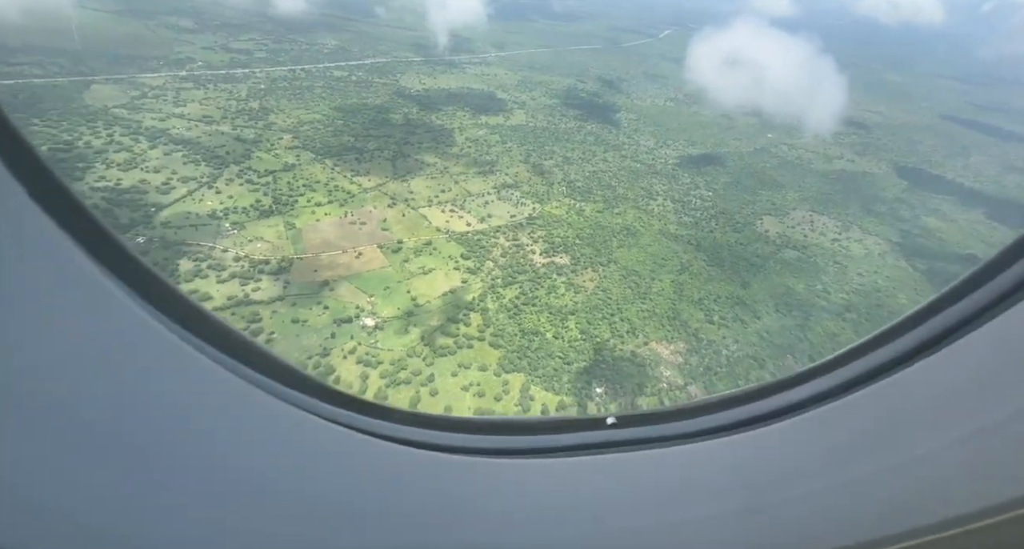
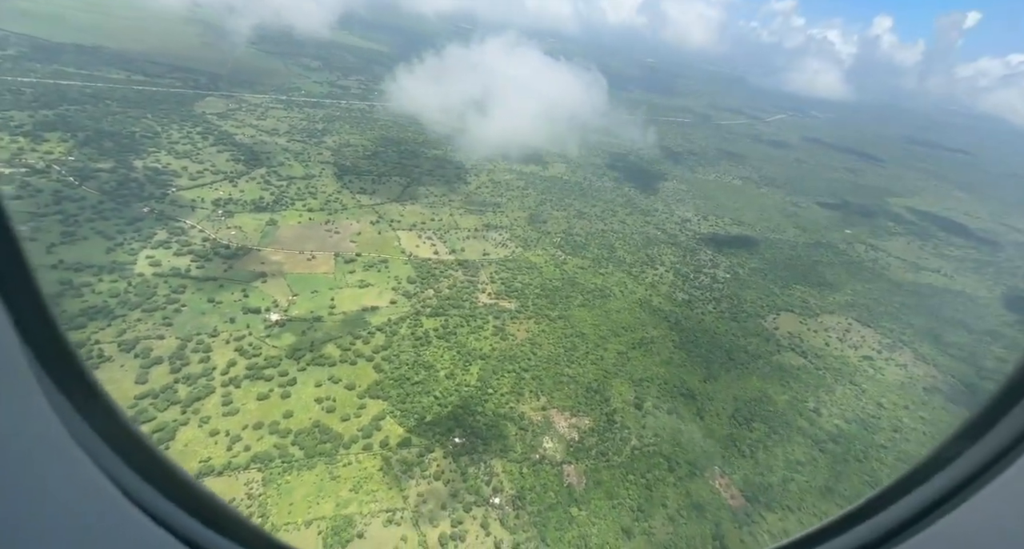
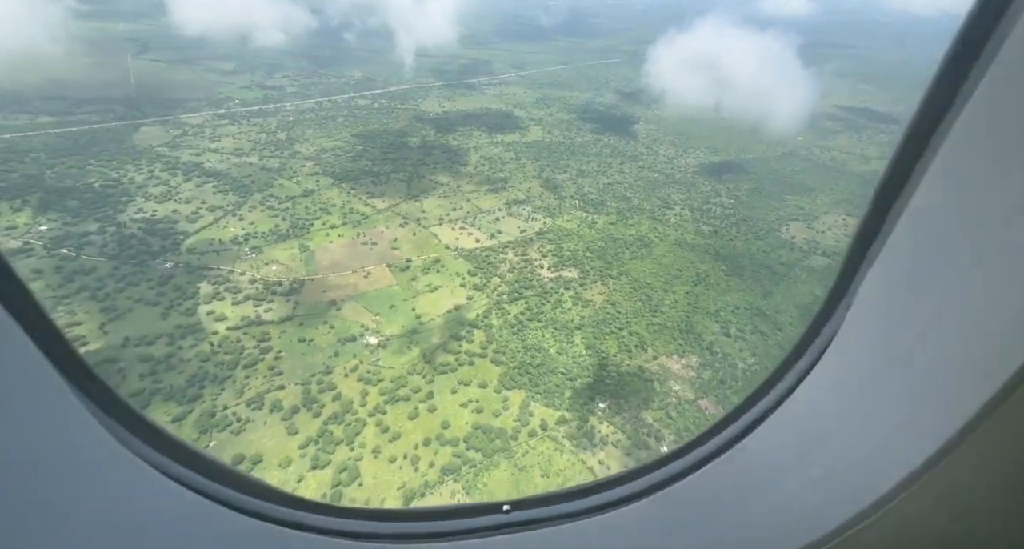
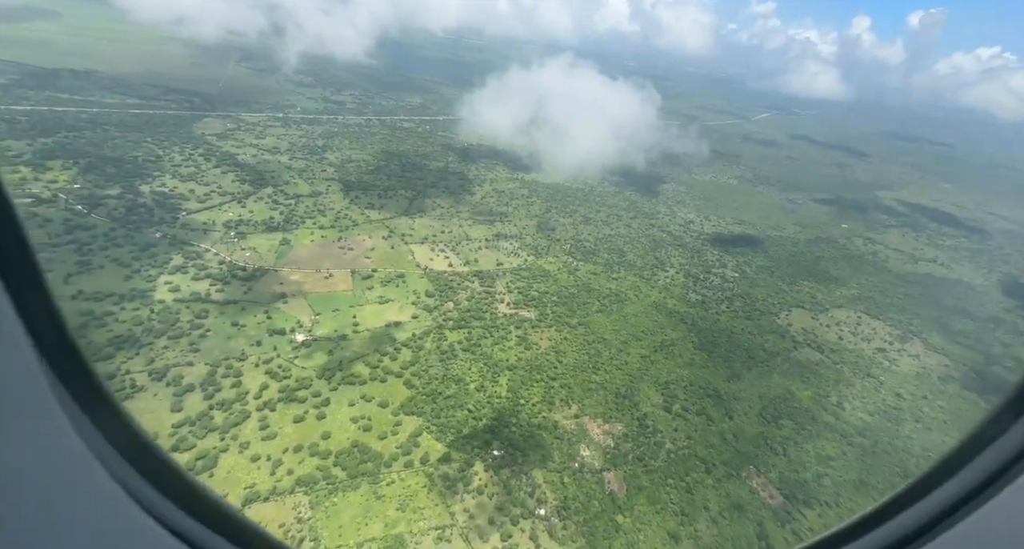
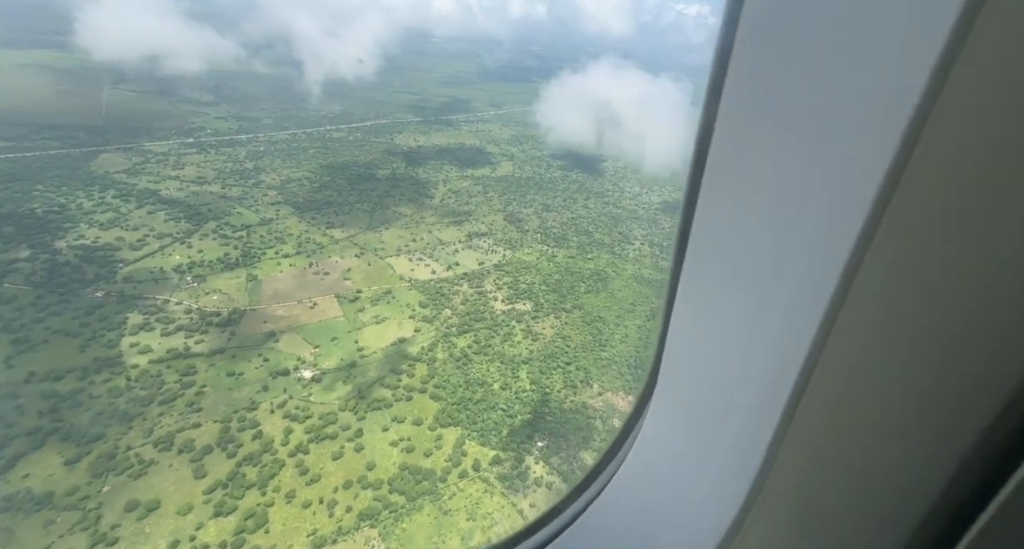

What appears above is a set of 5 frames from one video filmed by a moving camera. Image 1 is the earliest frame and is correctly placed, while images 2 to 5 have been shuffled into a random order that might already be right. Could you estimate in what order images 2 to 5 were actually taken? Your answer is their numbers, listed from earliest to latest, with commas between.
3, 5, 4, 2
